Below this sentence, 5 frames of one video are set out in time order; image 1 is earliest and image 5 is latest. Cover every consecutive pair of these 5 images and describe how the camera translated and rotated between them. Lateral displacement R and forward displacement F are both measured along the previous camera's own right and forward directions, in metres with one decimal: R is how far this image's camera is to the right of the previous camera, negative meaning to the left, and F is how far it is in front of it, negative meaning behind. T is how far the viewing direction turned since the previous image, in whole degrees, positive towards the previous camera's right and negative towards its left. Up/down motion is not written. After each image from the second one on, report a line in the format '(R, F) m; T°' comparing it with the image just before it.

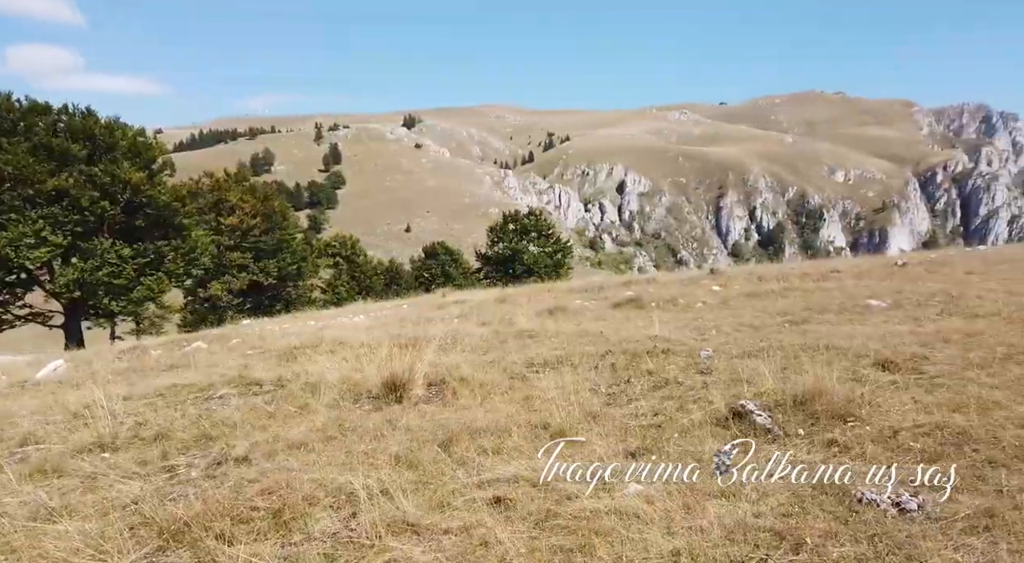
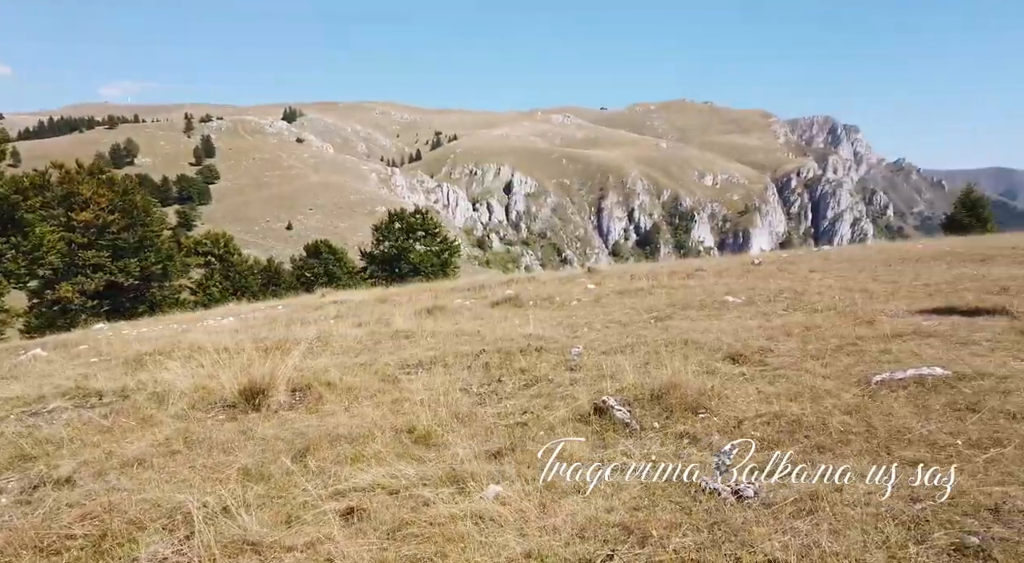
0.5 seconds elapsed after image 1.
(+0.1, -0.1) m; +8°
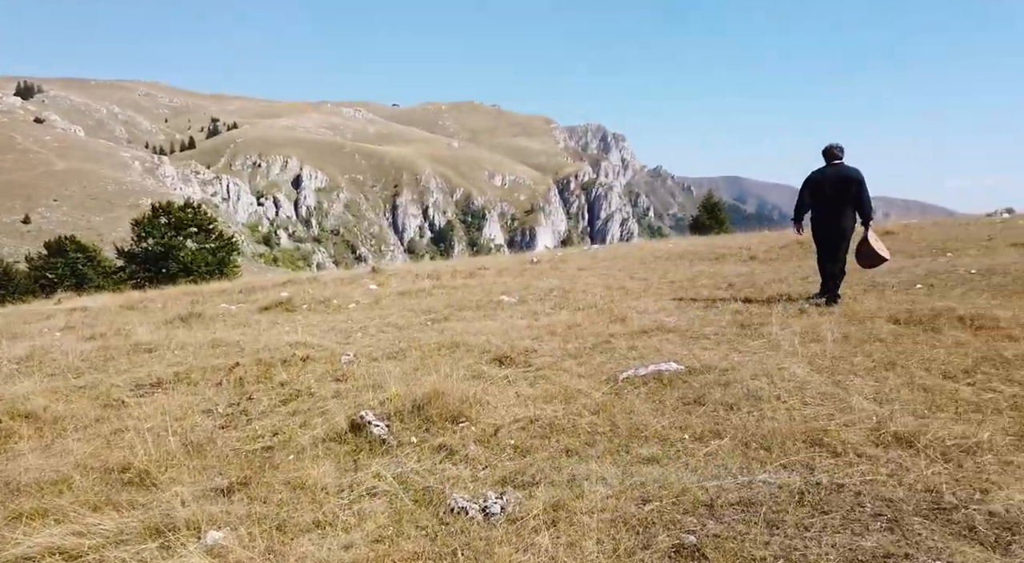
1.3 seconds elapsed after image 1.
(+0.2, +0.2) m; +15°
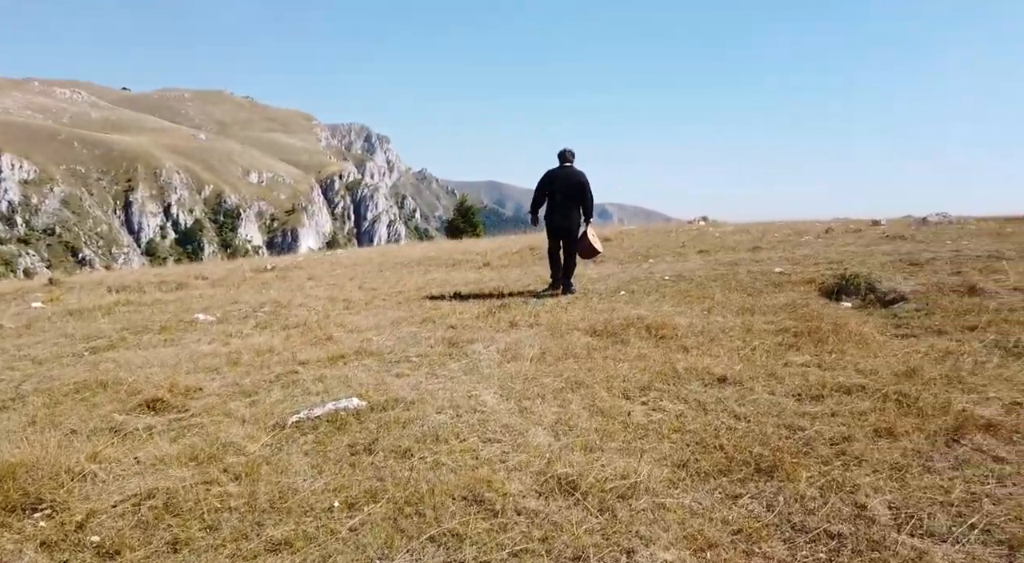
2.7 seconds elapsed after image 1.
(+0.6, +0.6) m; +18°
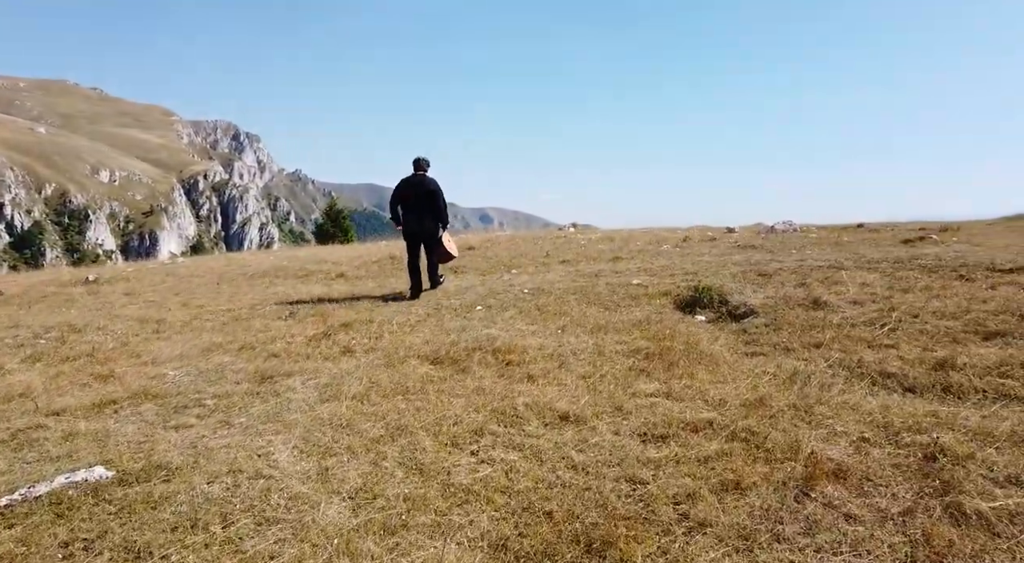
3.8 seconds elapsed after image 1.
(+0.5, +1.0) m; +9°
